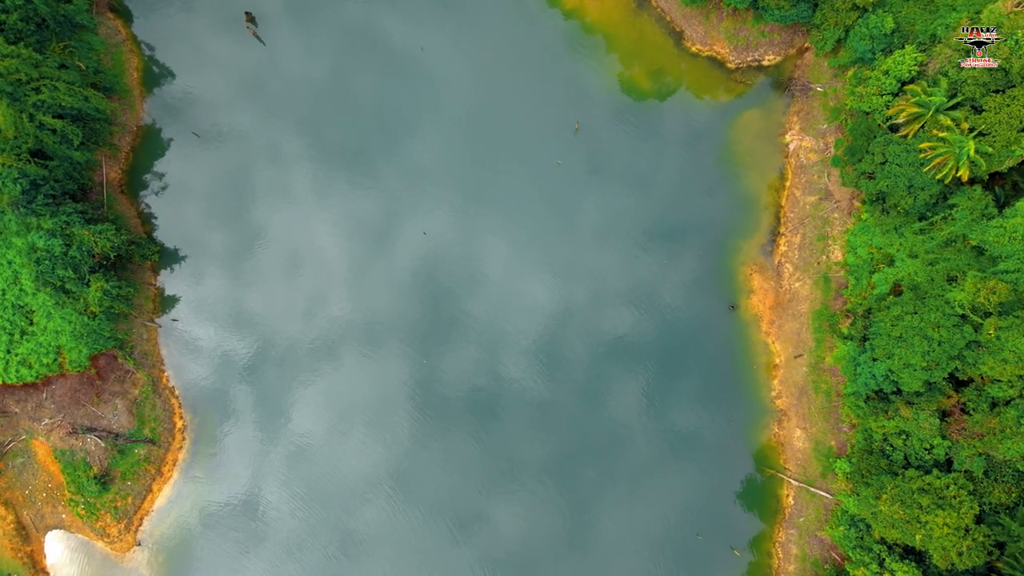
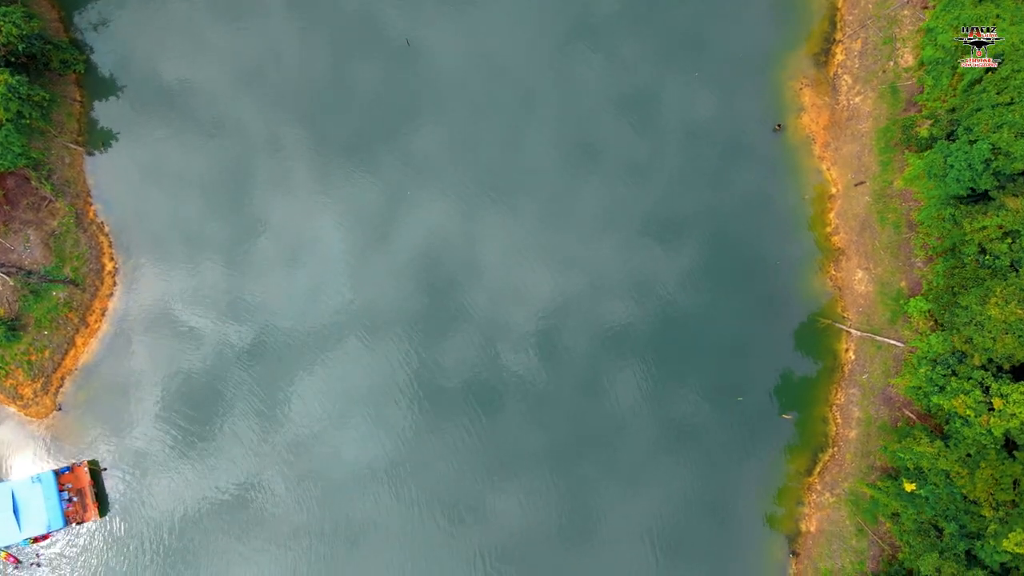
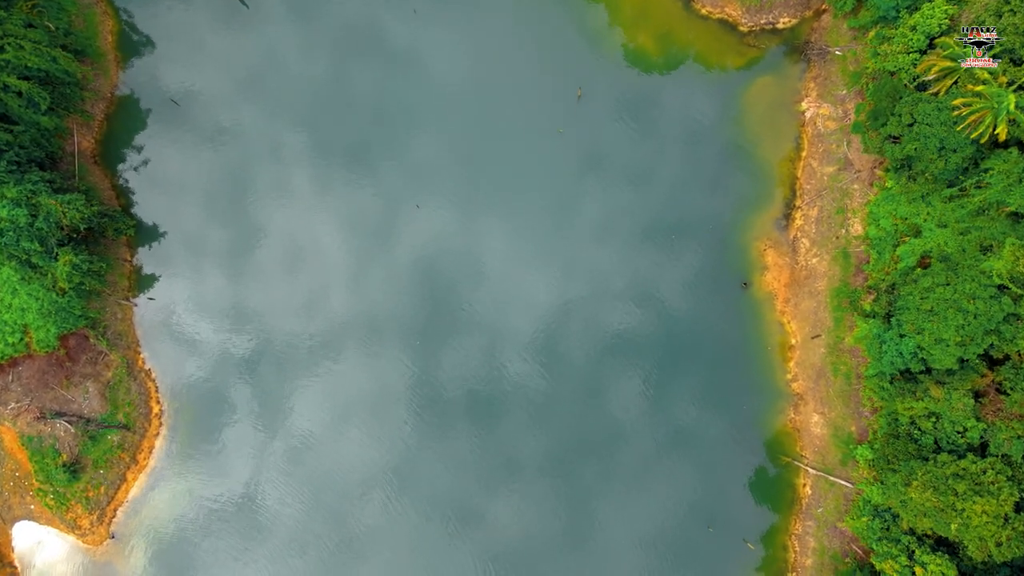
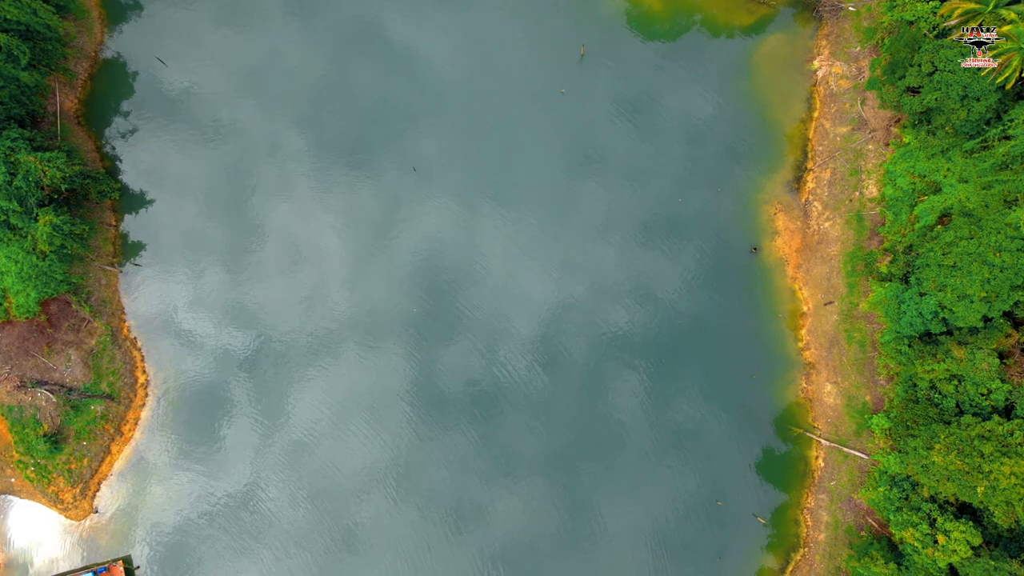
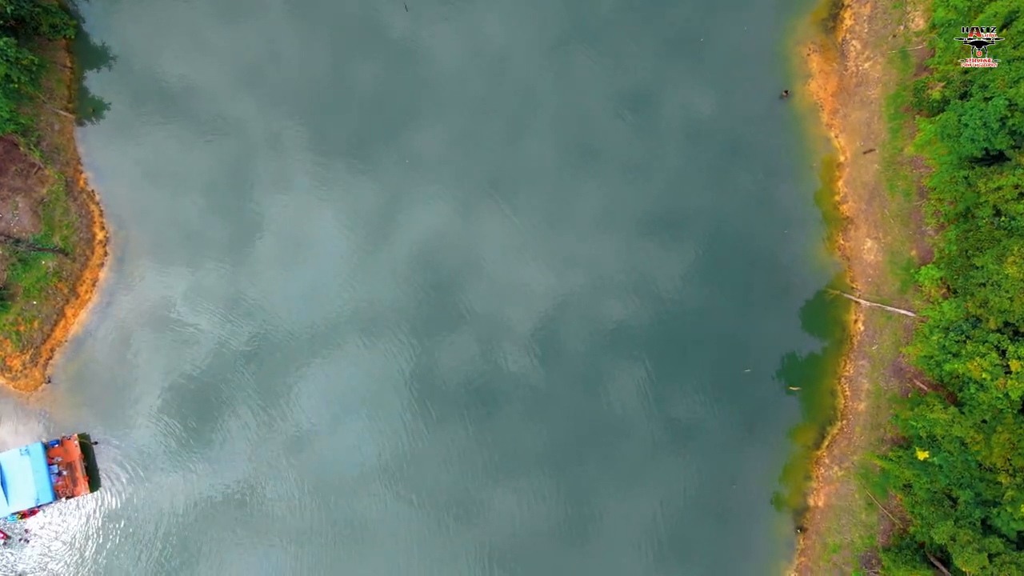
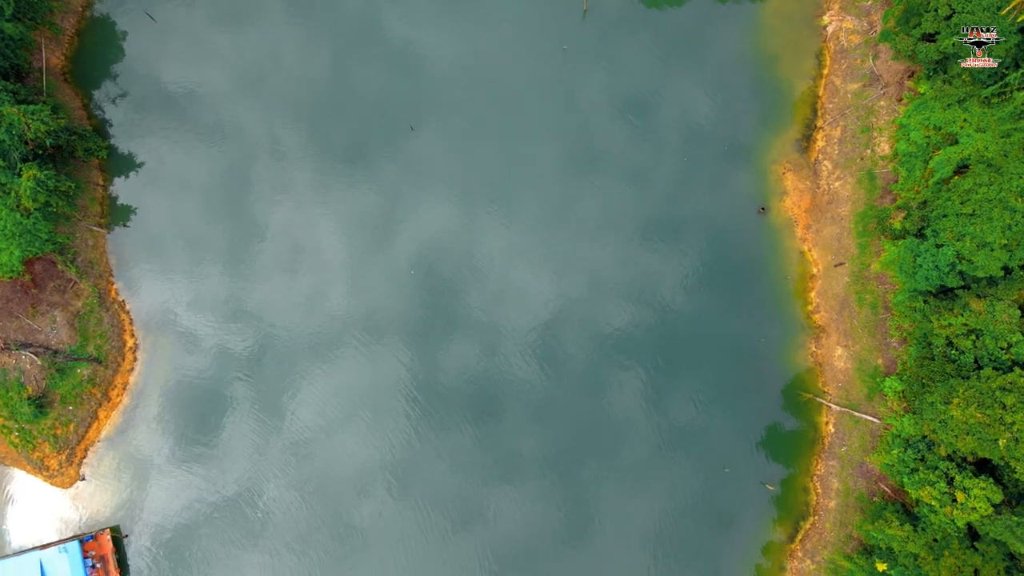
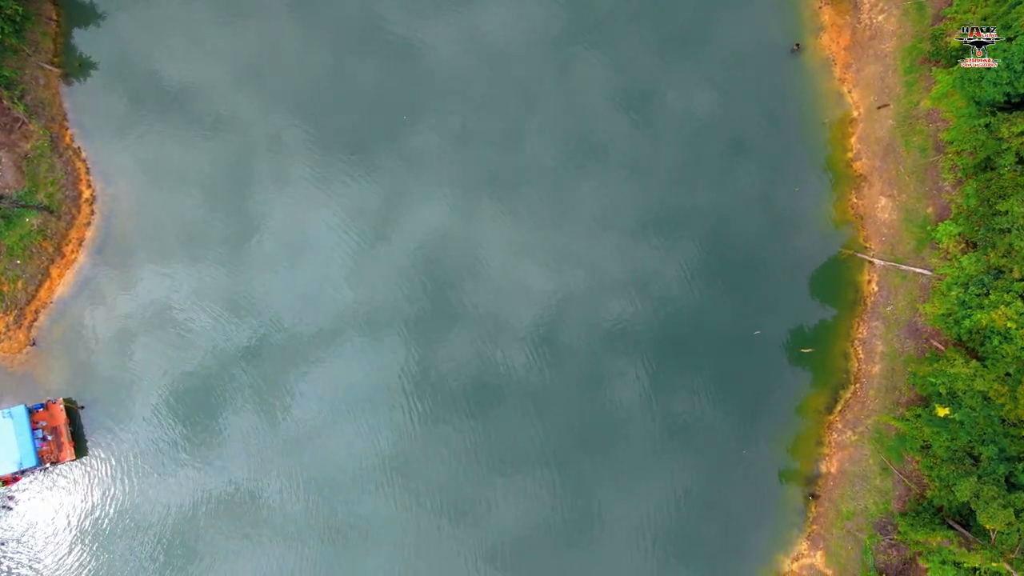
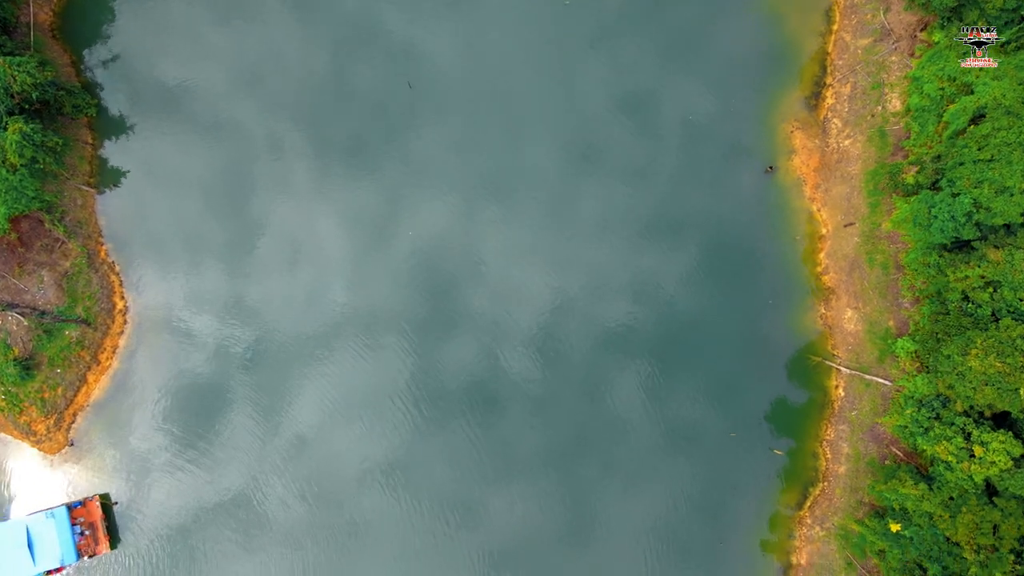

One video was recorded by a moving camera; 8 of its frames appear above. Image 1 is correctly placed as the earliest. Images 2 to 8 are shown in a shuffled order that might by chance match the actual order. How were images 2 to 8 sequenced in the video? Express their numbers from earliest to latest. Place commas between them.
3, 4, 6, 8, 2, 5, 7
